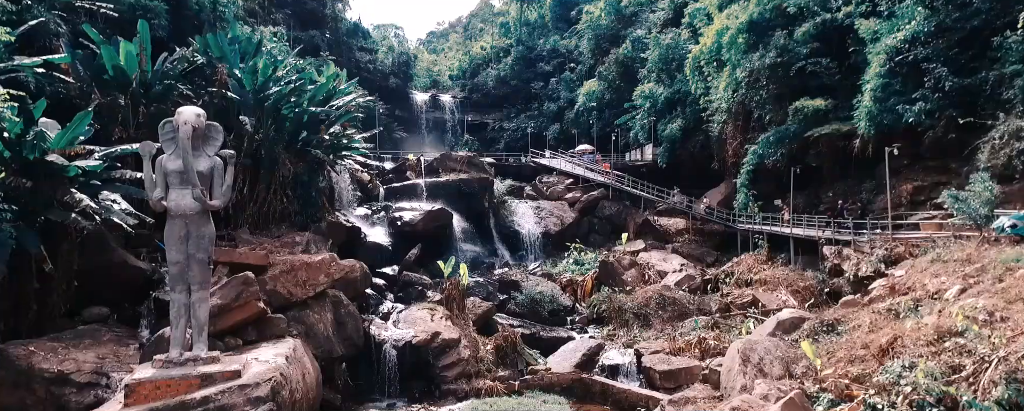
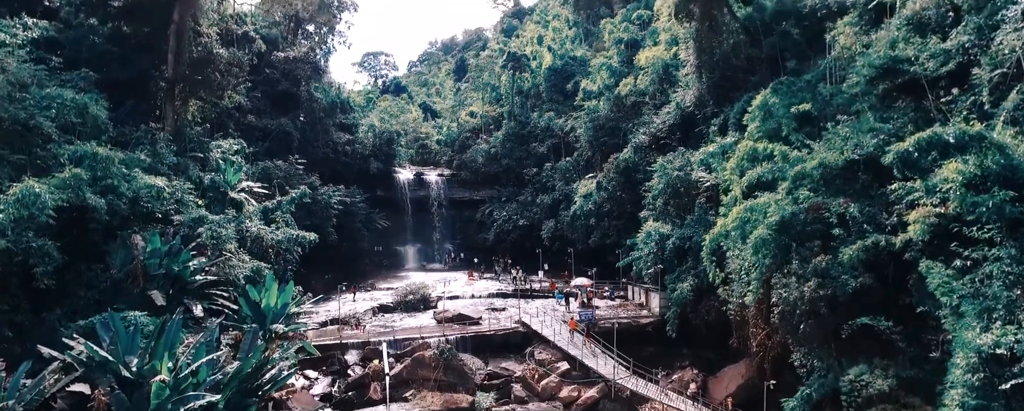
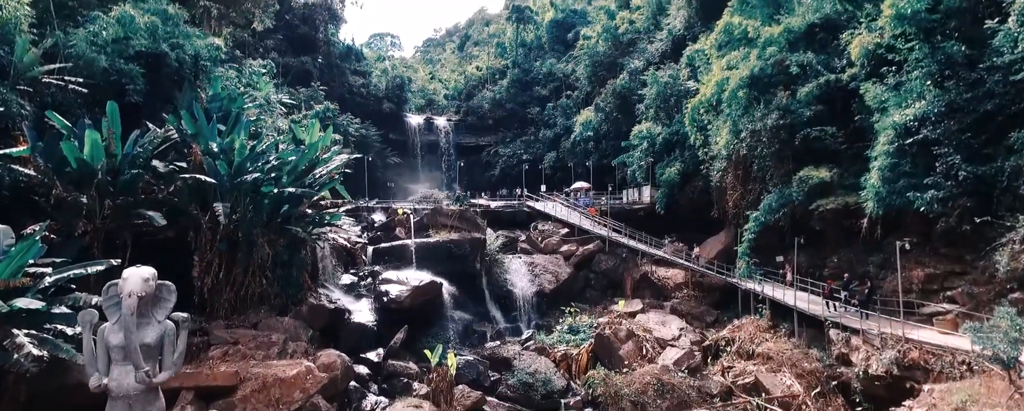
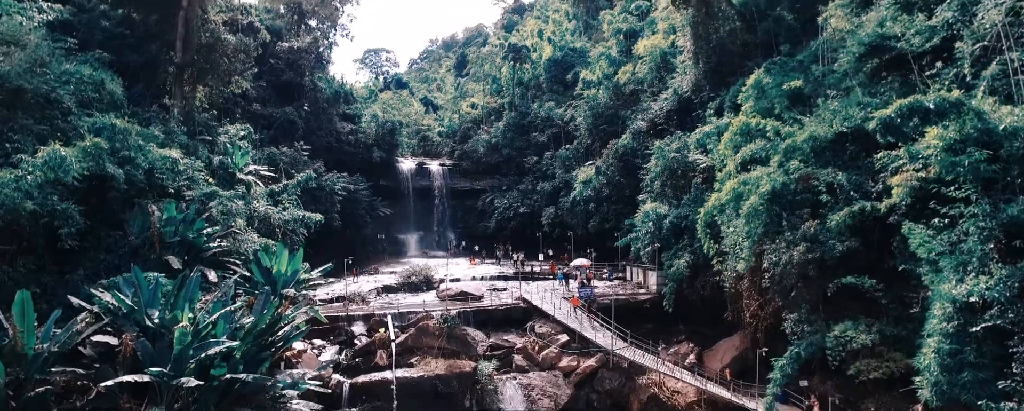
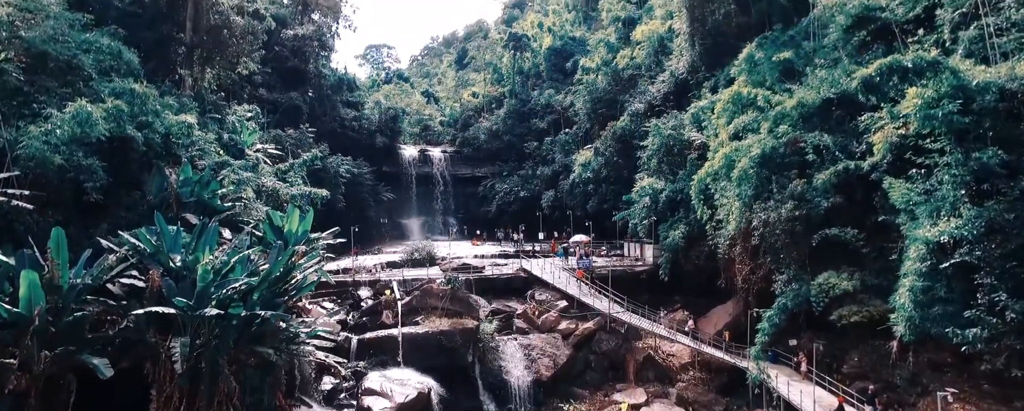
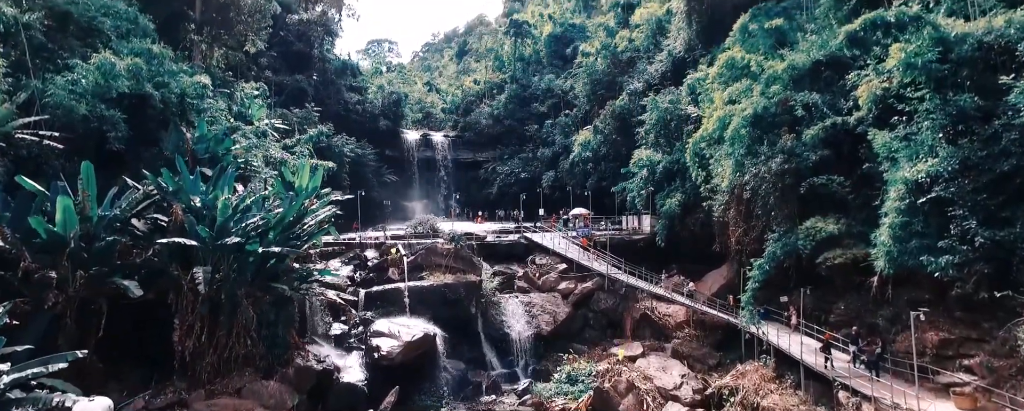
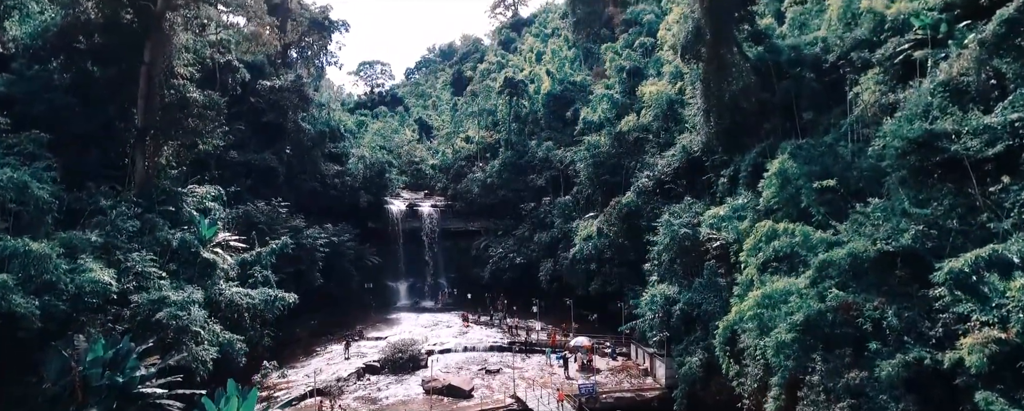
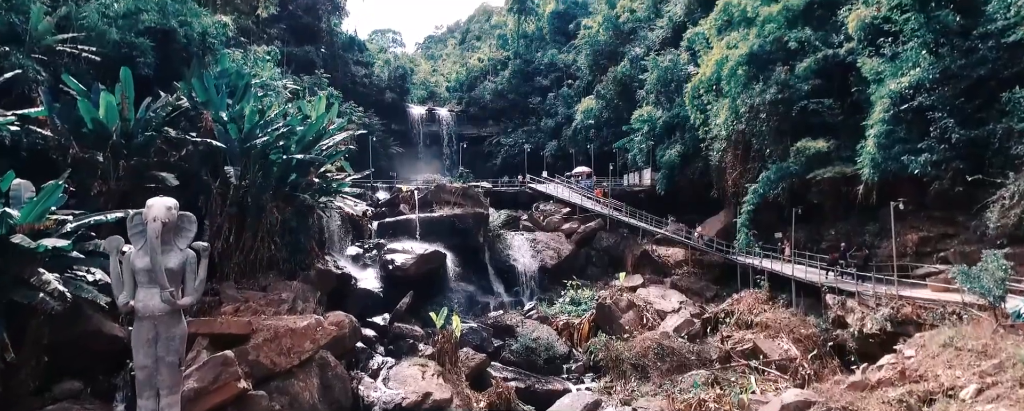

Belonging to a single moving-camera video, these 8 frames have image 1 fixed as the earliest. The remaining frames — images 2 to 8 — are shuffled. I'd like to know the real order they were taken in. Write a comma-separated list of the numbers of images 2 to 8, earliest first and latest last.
8, 3, 6, 5, 4, 2, 7
